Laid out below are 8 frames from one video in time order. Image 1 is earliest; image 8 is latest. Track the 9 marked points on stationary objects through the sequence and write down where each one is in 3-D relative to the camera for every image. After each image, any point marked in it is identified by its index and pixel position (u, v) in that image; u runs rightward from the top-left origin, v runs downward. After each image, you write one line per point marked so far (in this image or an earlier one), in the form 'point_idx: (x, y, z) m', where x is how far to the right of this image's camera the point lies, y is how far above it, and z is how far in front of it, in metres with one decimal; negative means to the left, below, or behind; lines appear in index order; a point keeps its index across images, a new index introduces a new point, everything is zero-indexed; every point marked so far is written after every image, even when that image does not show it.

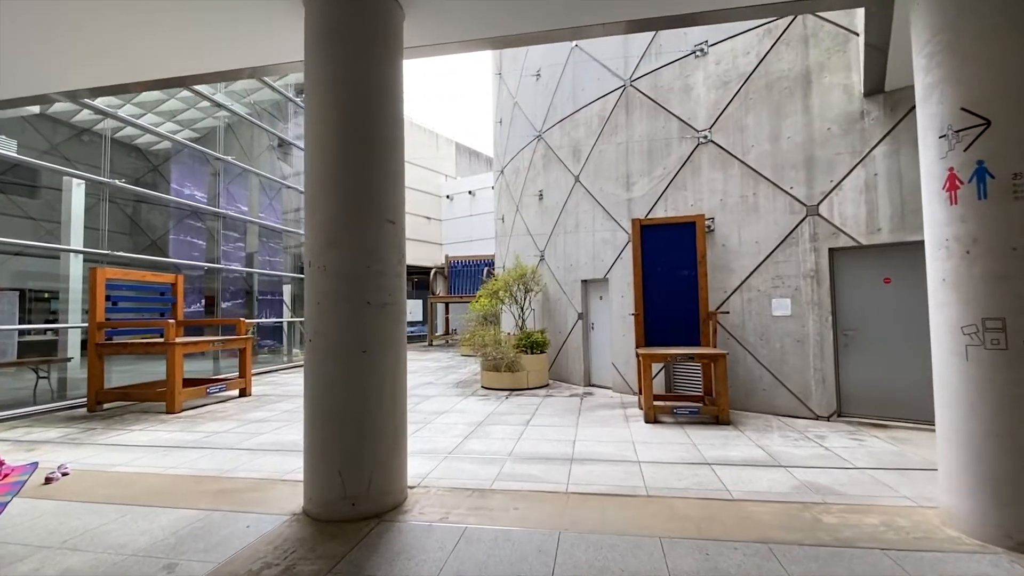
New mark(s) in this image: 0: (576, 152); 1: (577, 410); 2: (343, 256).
0: (+1.4, +2.9, +10.3) m
1: (+1.0, -2.0, +7.8) m
2: (-1.4, +0.3, +4.0) m
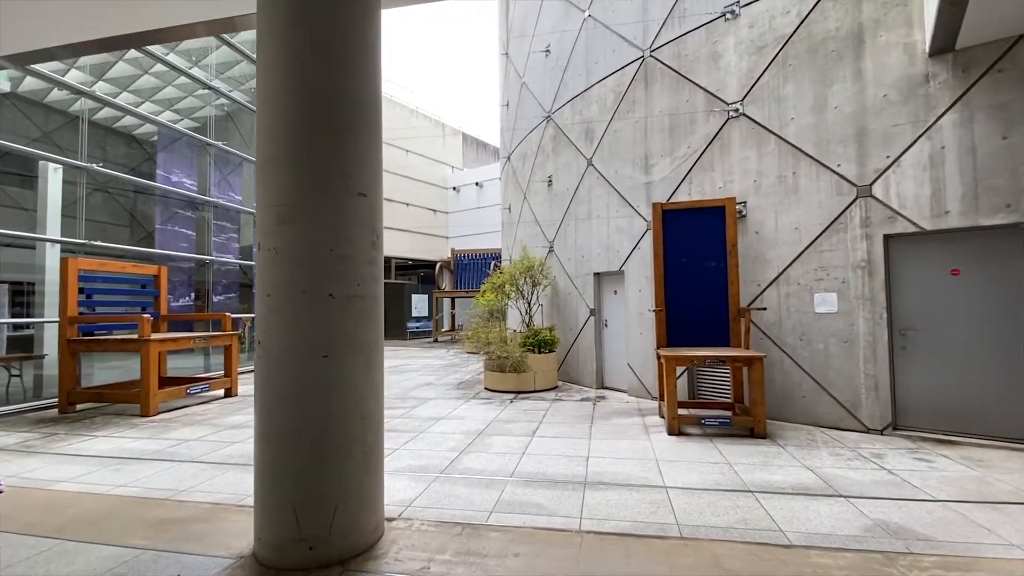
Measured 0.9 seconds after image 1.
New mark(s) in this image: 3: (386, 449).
0: (+1.5, +3.0, +9.4) m
1: (+1.1, -1.8, +6.9) m
2: (-1.4, +0.3, +3.2) m
3: (-1.4, -1.8, +5.6) m
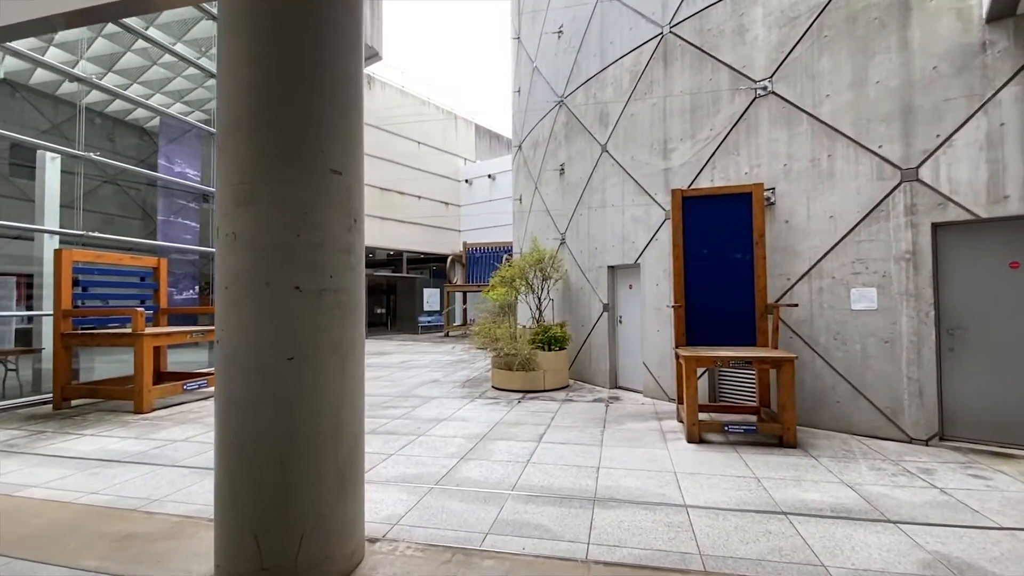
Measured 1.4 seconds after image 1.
0: (+1.7, +3.1, +8.9) m
1: (+1.2, -1.8, +6.5) m
2: (-1.4, +0.4, +2.7) m
3: (-1.4, -1.8, +5.2) m
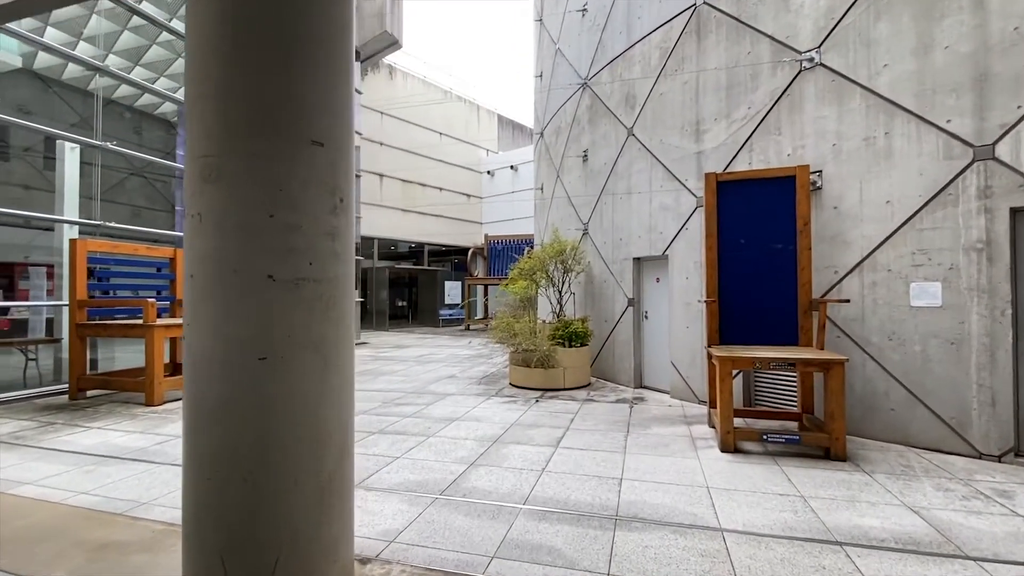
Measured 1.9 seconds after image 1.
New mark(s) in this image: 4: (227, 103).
0: (+2.0, +3.2, +8.3) m
1: (+1.4, -1.7, +6.0) m
2: (-1.4, +0.5, +2.4) m
3: (-1.3, -1.7, +4.8) m
4: (-1.4, +0.9, +2.4) m
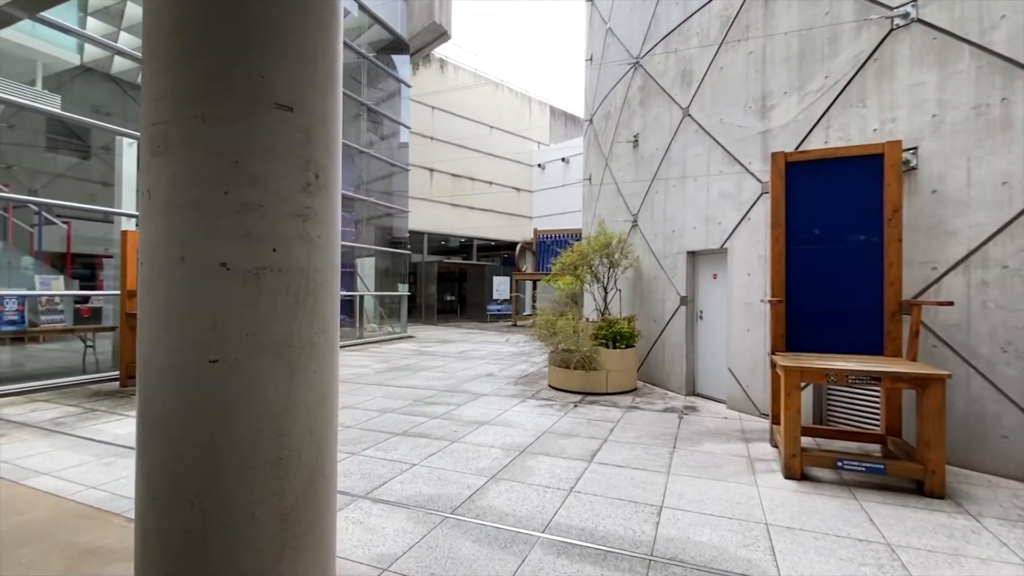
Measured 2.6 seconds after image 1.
0: (+2.7, +3.3, +7.5) m
1: (+1.7, -1.6, +5.3) m
2: (-1.4, +0.5, +2.0) m
3: (-1.0, -1.6, +4.5) m
4: (-1.4, +1.0, +2.1) m
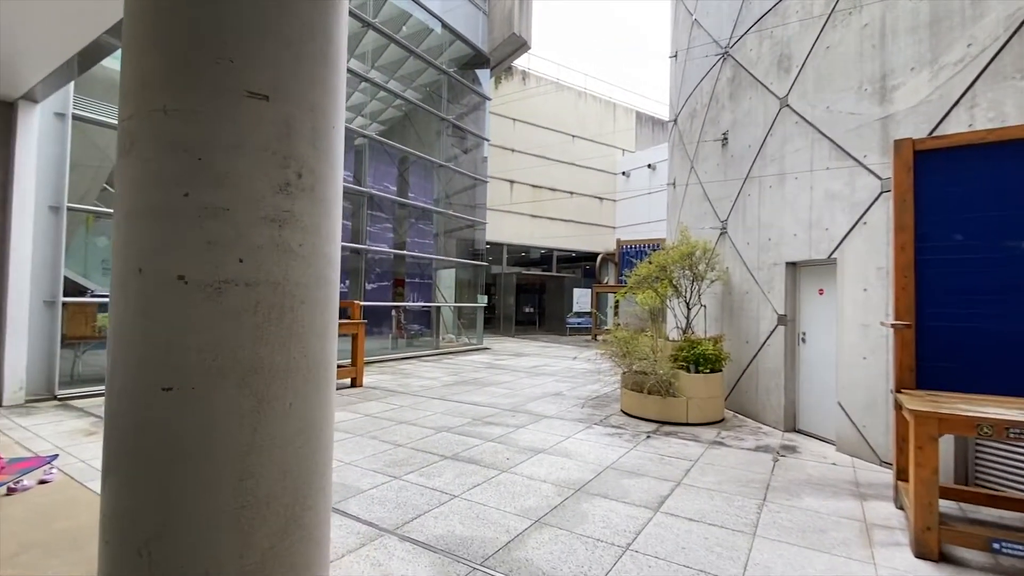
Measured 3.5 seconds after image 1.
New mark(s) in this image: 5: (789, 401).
0: (+3.6, +3.0, +6.6) m
1: (+2.3, -1.8, +4.4) m
2: (-1.3, +0.4, +1.8) m
3: (-0.6, -1.7, +4.1) m
4: (-1.4, +0.9, +1.9) m
5: (+3.7, -1.5, +6.5) m
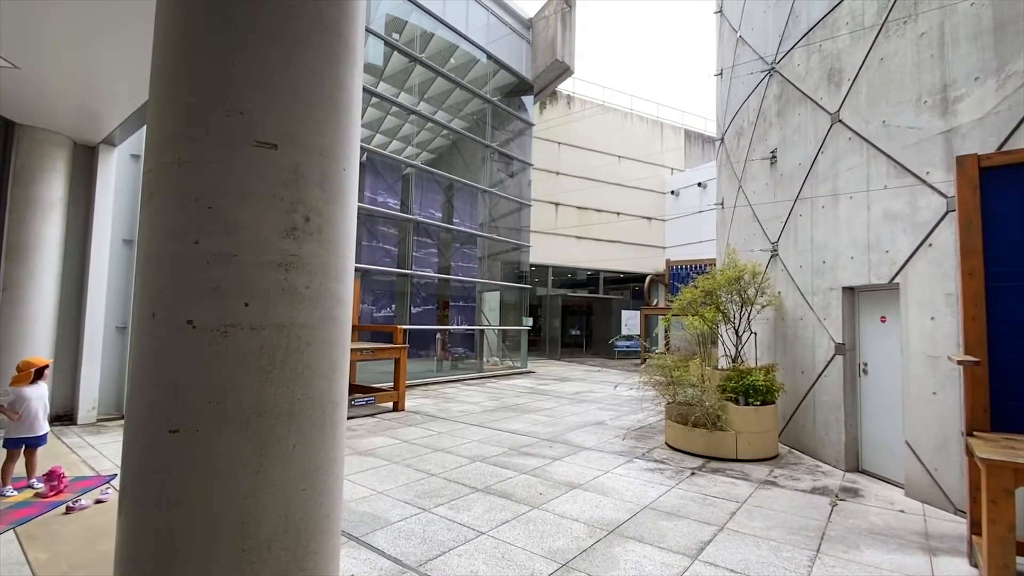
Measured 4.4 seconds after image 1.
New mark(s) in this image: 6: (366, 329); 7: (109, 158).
0: (+4.1, +2.7, +6.2) m
1: (+2.5, -2.1, +4.1) m
2: (-1.3, +0.3, +1.9) m
3: (-0.3, -2.0, +4.0) m
4: (-1.4, +0.7, +2.0) m
5: (+4.2, -1.8, +6.0) m
6: (-3.0, -0.8, +10.0) m
7: (-6.5, +2.1, +7.9) m
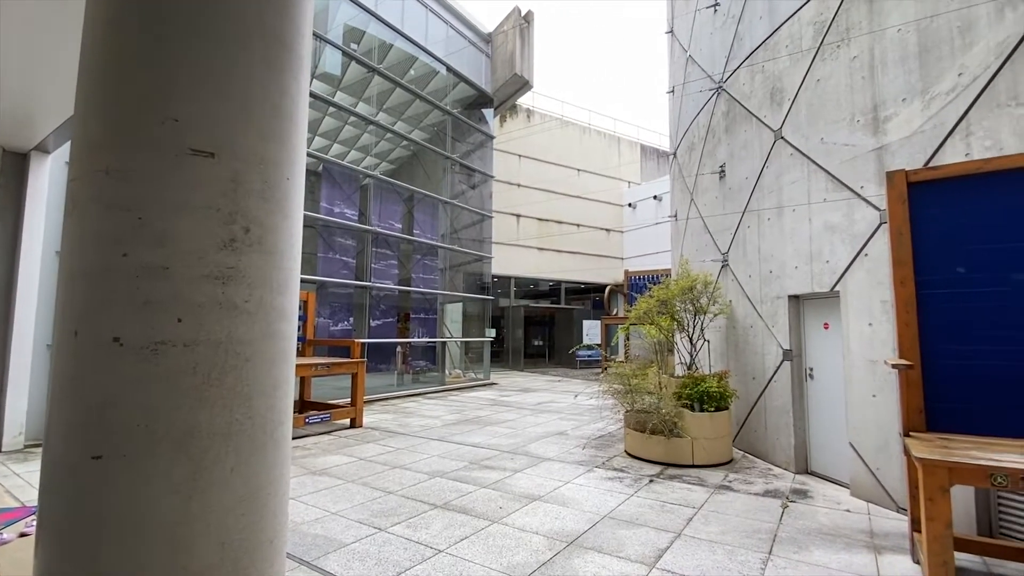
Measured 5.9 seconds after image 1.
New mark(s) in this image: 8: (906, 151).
0: (+3.5, +2.6, +6.6) m
1: (+2.2, -2.1, +4.2) m
2: (-1.5, +0.2, +1.8) m
3: (-0.7, -2.1, +3.9) m
4: (-1.6, +0.7, +1.9) m
5: (+3.7, -1.9, +6.2) m
6: (-3.8, -1.1, +9.7) m
7: (-7.1, +1.9, +7.4) m
8: (+3.9, +1.4, +4.8) m
